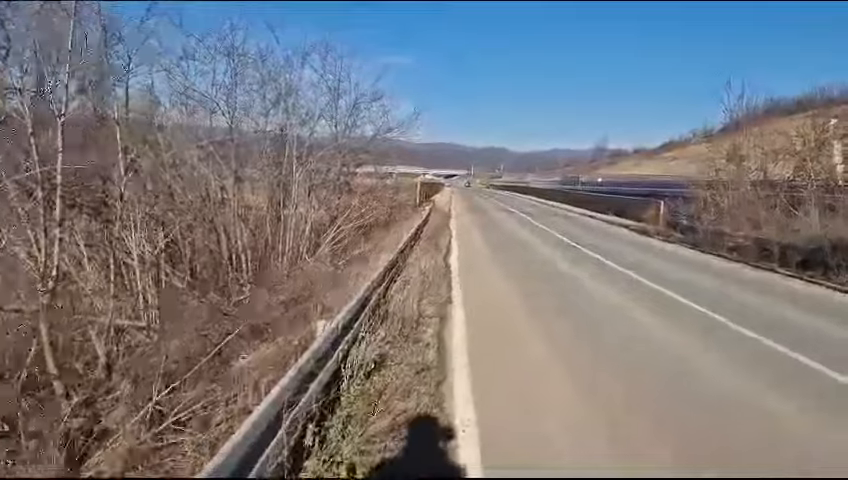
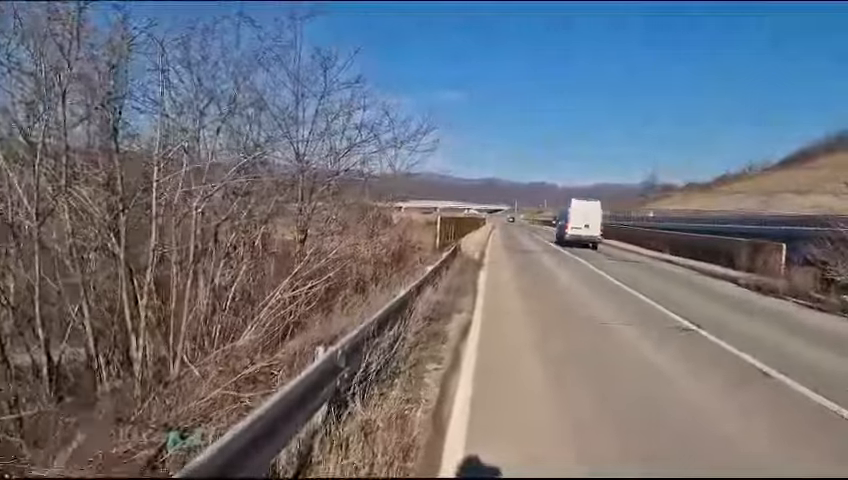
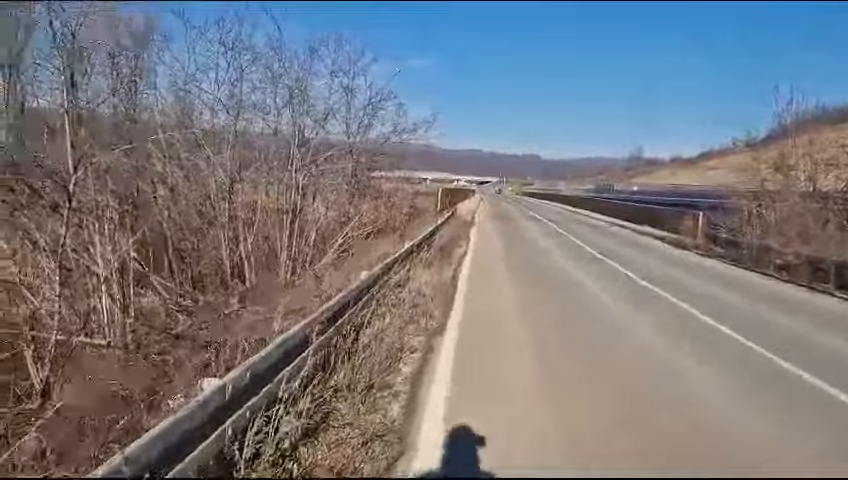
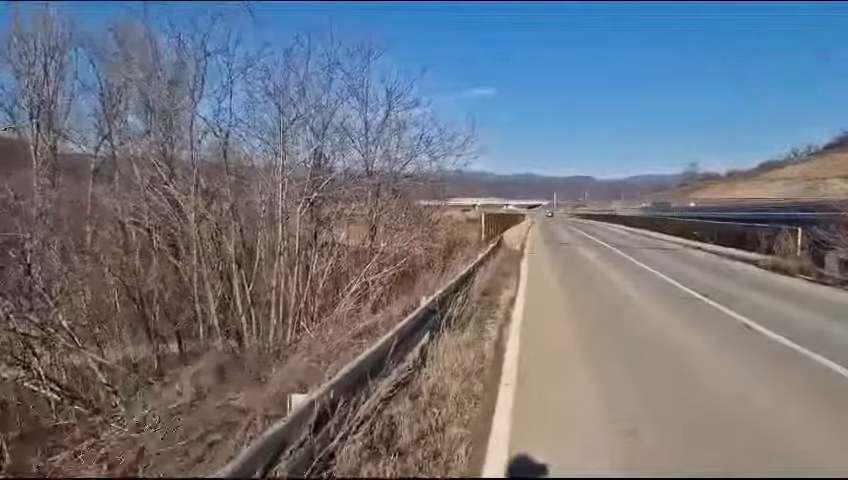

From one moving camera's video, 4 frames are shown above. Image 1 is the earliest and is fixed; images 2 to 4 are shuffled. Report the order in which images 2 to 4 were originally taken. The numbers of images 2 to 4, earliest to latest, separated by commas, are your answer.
3, 4, 2
